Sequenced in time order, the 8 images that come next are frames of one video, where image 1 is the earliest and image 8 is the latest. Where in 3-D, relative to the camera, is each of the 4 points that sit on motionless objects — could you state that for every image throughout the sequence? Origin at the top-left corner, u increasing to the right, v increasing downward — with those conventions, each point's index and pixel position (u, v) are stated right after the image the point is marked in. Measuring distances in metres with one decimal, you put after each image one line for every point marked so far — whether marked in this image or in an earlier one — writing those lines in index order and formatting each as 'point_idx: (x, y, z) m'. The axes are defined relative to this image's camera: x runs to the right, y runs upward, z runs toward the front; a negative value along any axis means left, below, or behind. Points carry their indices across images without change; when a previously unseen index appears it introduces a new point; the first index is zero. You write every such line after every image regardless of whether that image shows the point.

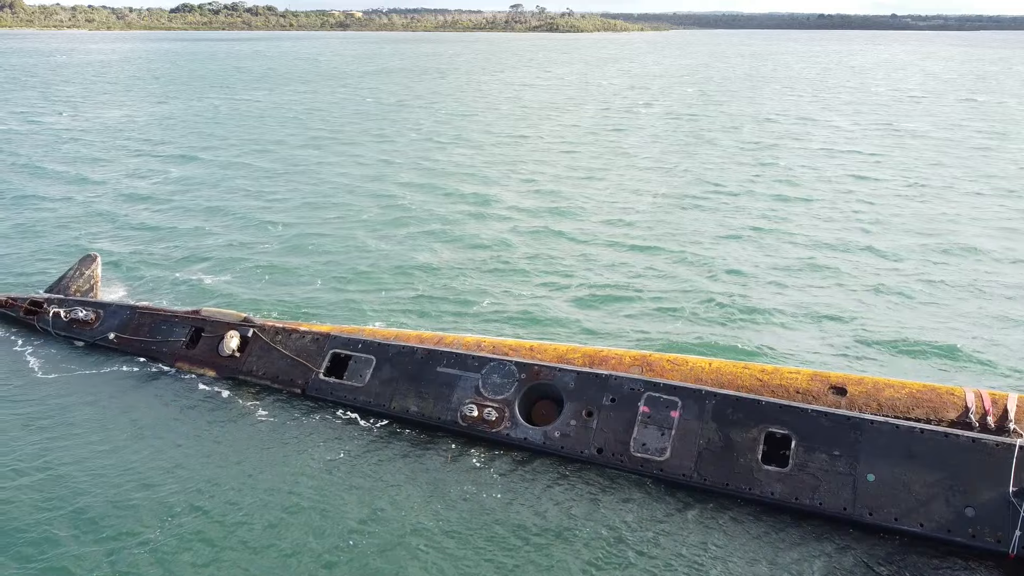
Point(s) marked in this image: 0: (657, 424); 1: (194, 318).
0: (+2.4, -2.2, +13.1) m
1: (-6.9, -0.6, +17.5) m
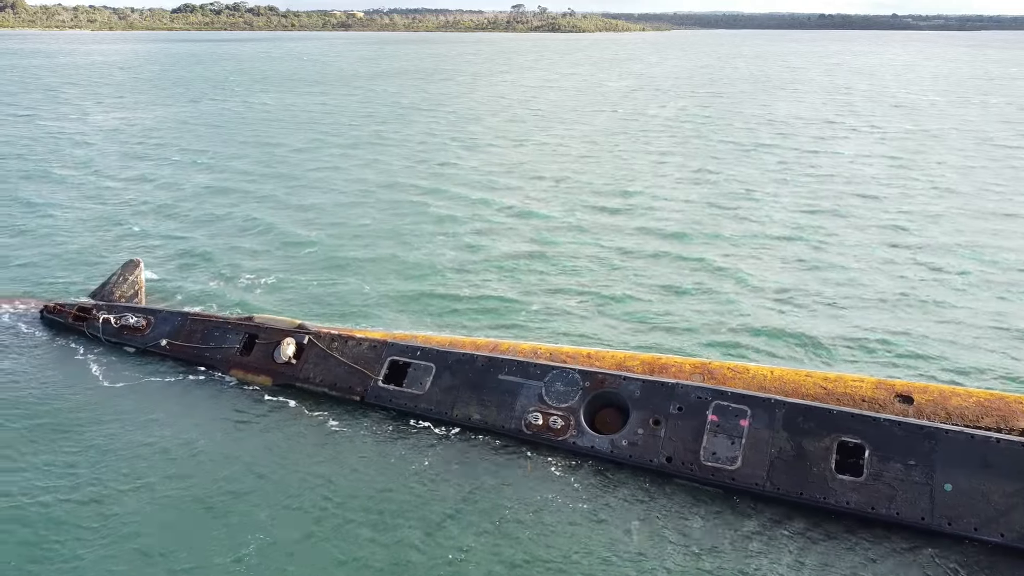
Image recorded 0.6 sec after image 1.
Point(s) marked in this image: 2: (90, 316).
0: (+3.5, -2.4, +13.1) m
1: (-5.7, -0.8, +17.5) m
2: (-10.0, -0.7, +19.0) m
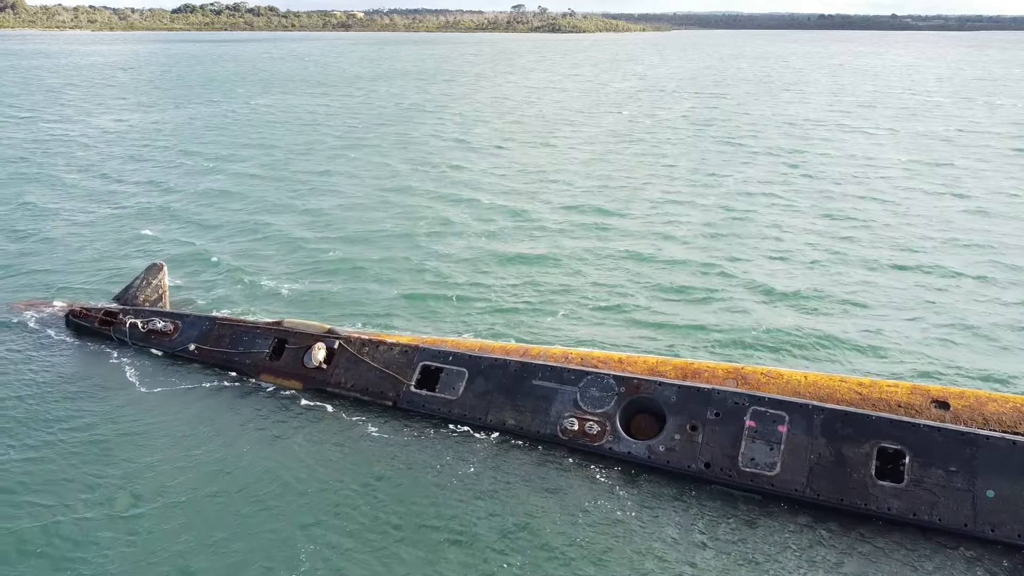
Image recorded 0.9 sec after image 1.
0: (+4.1, -2.5, +13.1) m
1: (-5.1, -0.9, +17.5) m
2: (-9.4, -0.8, +19.0) m
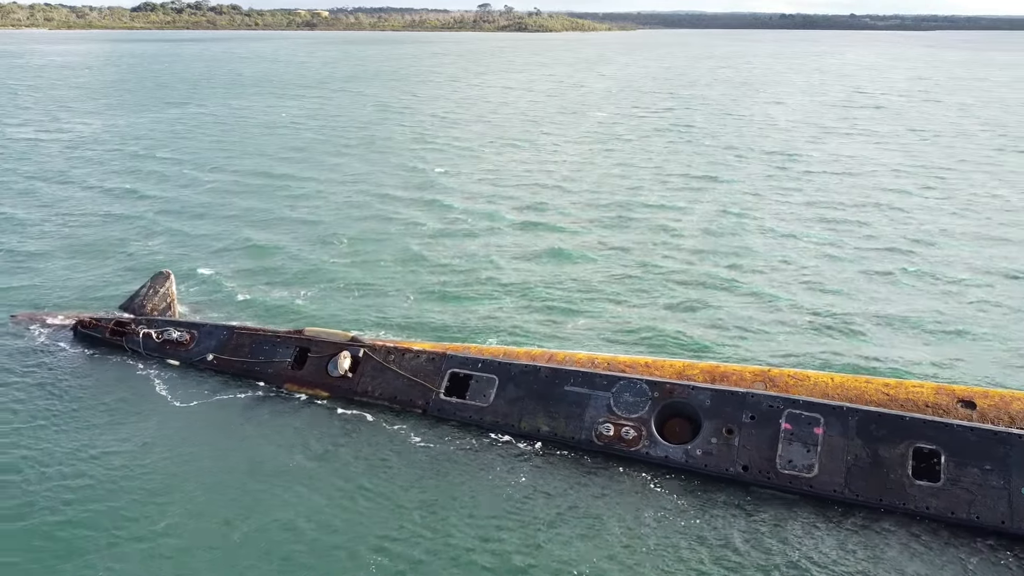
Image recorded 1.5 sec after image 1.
0: (+4.8, -2.5, +13.4) m
1: (-4.6, -1.1, +17.4) m
2: (-8.9, -1.0, +18.8) m
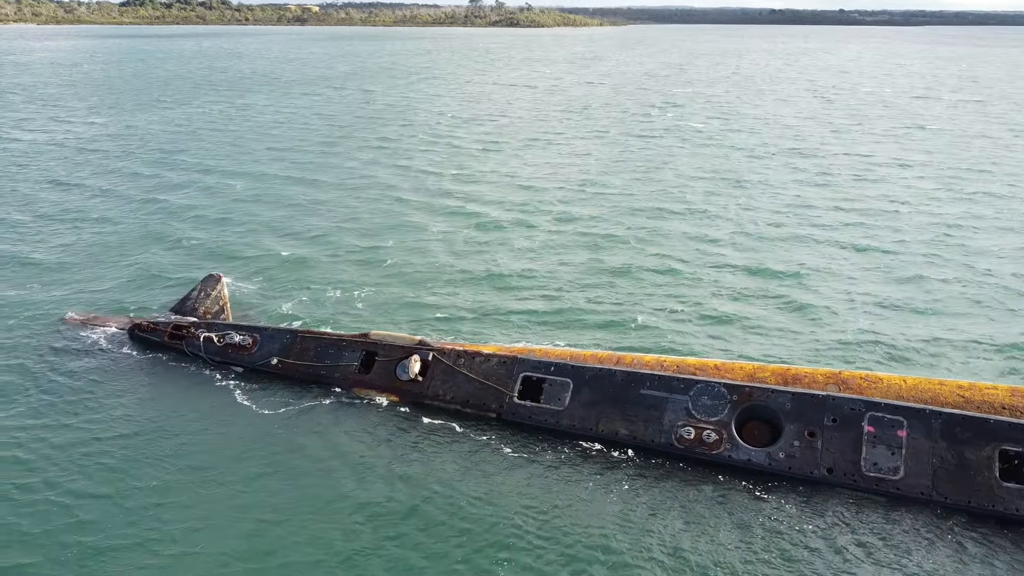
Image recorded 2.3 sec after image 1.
0: (+6.3, -2.6, +13.5) m
1: (-3.2, -1.1, +17.4) m
2: (-7.5, -1.1, +18.7) m
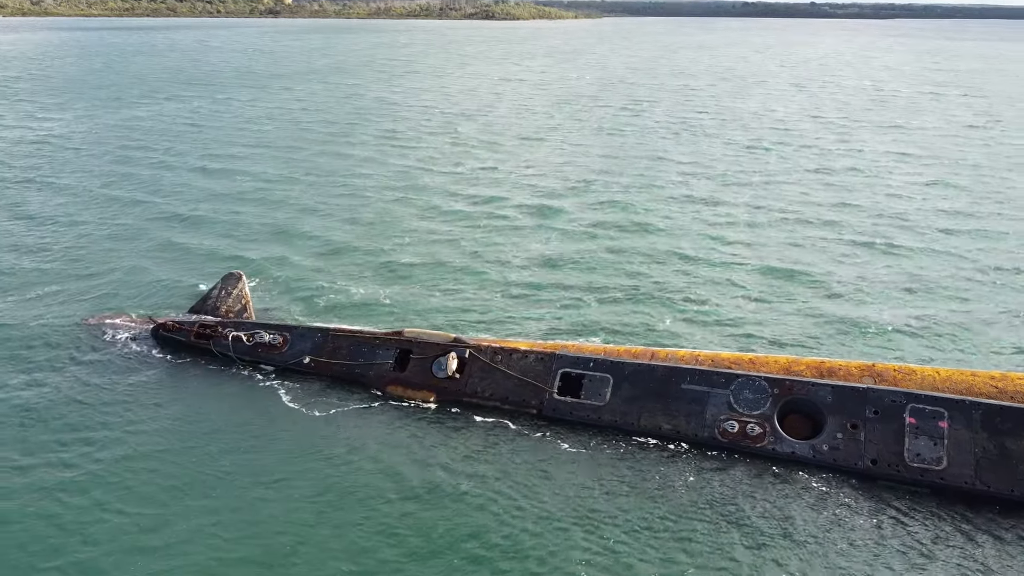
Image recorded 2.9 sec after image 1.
0: (+7.1, -2.5, +13.8) m
1: (-2.5, -1.1, +17.4) m
2: (-6.9, -1.1, +18.6) m
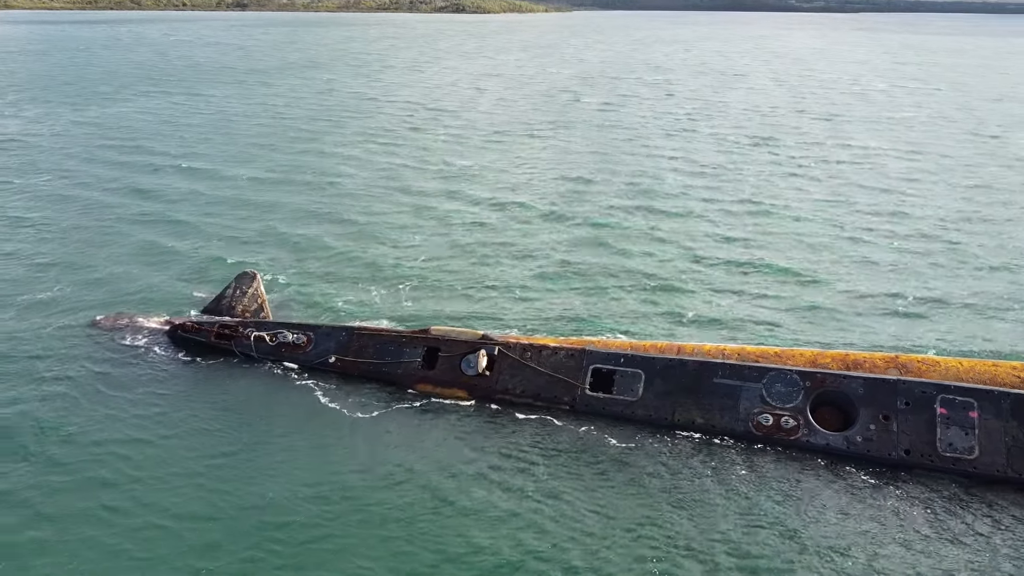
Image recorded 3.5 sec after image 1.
0: (+7.8, -2.4, +14.2) m
1: (-1.9, -1.1, +17.4) m
2: (-6.3, -1.1, +18.5) m
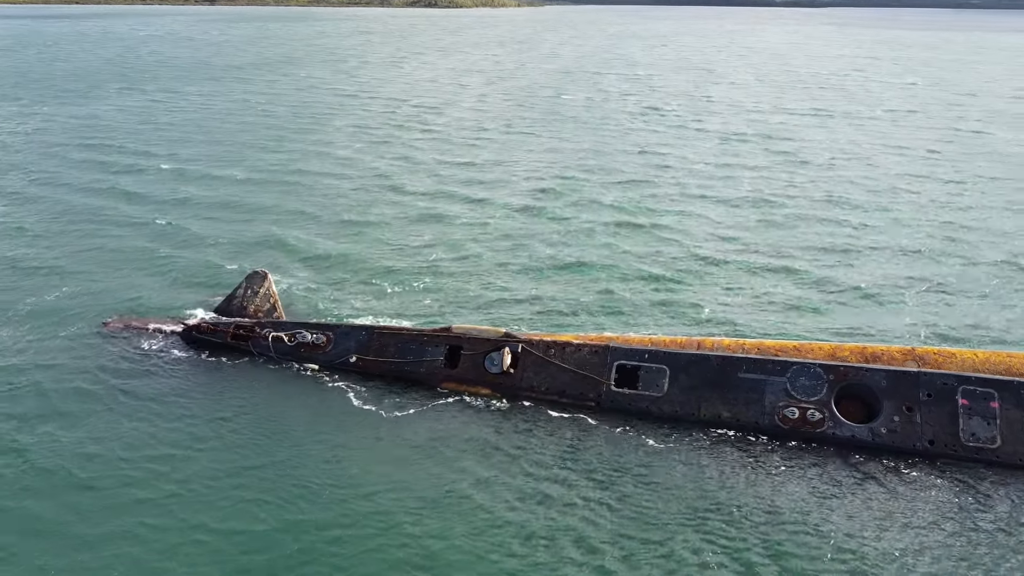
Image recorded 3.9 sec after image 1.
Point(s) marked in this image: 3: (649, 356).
0: (+8.4, -2.3, +14.5) m
1: (-1.4, -1.0, +17.5) m
2: (-5.9, -1.1, +18.3) m
3: (+2.8, -1.4, +16.3) m
